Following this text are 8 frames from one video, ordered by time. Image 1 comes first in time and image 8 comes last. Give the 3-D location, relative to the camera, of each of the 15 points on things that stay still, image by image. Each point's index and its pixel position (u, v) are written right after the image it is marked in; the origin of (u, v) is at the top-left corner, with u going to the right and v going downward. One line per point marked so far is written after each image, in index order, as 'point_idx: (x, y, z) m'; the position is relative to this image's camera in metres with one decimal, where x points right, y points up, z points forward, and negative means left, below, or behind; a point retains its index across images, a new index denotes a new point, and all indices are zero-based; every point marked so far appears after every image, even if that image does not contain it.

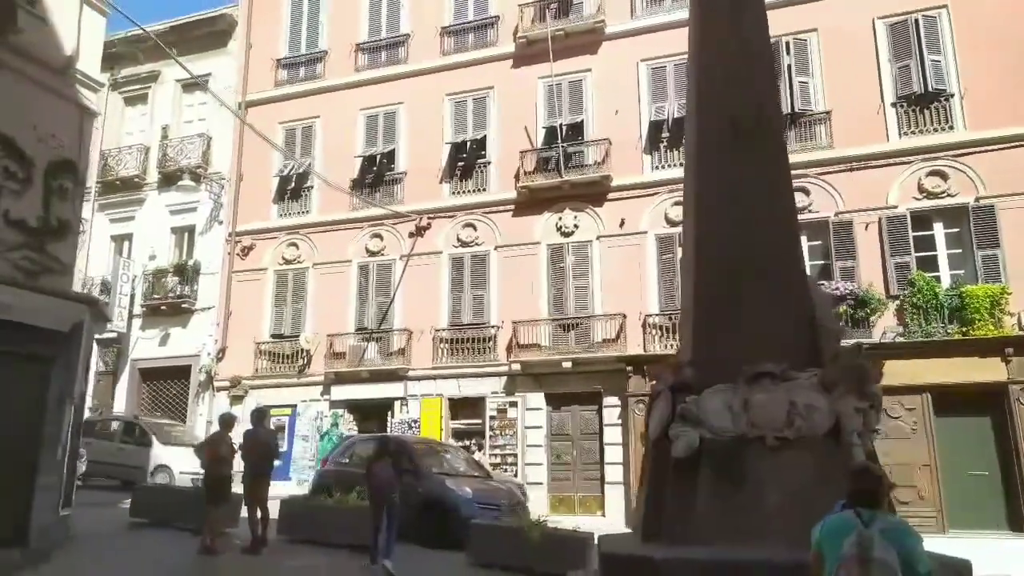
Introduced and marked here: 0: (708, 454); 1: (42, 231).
0: (+1.5, -1.2, +5.8) m
1: (-5.8, +0.7, +9.6) m
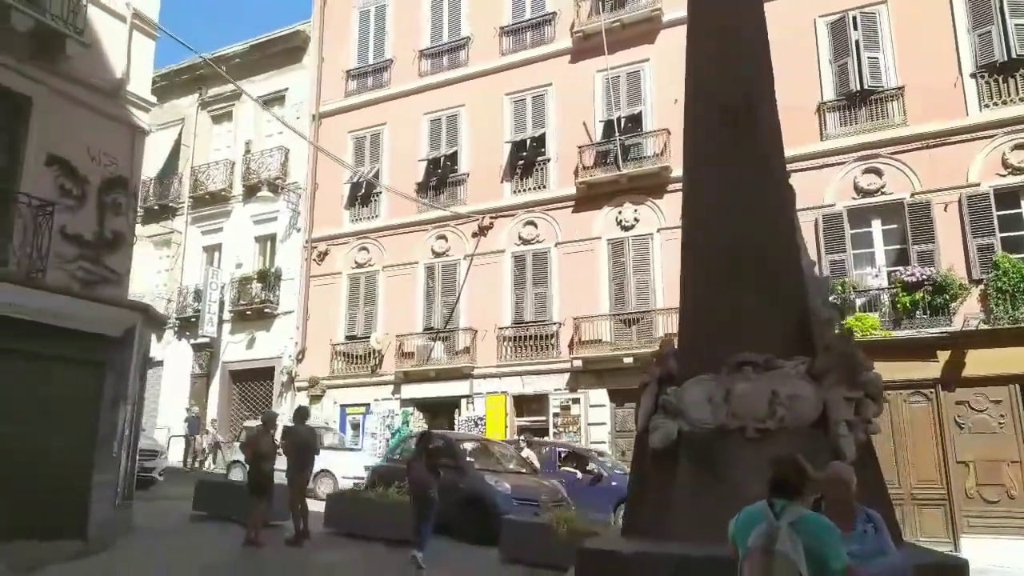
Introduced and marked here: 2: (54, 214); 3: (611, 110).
0: (+1.3, -1.2, +5.6) m
1: (-5.5, +0.6, +10.4) m
2: (-5.8, +0.9, +9.8) m
3: (+2.5, +4.6, +19.9) m
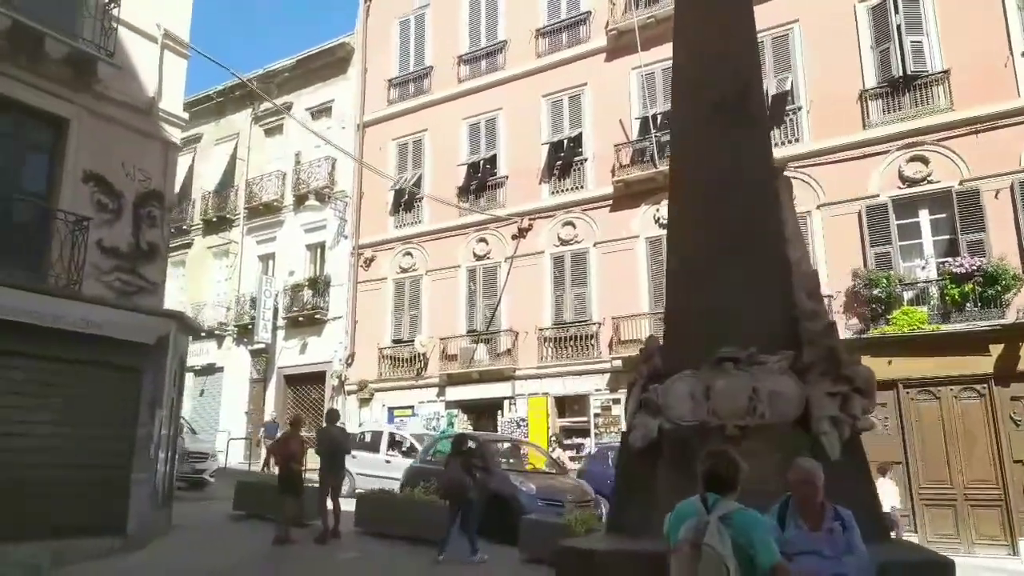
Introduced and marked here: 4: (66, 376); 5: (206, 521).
0: (+1.1, -1.1, +5.6) m
1: (-5.3, +0.5, +10.9) m
2: (-5.7, +0.8, +10.4) m
3: (+3.4, +4.6, +19.7) m
4: (-5.7, -1.0, +9.4) m
5: (-4.6, -3.5, +11.6) m
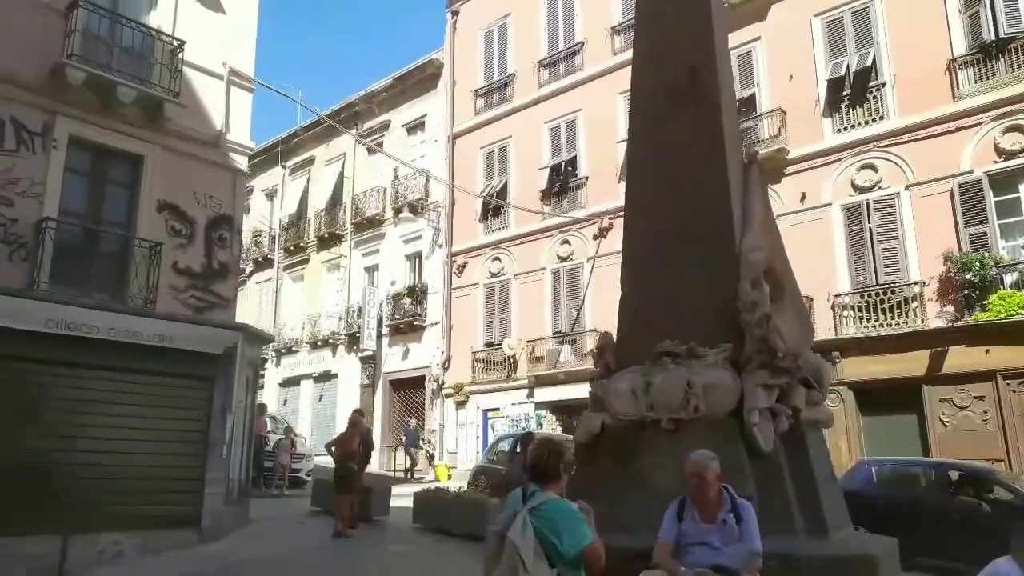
0: (+0.7, -1.1, +5.7) m
1: (-4.7, +0.2, +12.0) m
2: (-5.2, +0.5, +11.6) m
3: (+5.3, +4.8, +19.2) m
4: (-5.3, -1.3, +10.7) m
5: (-3.7, -3.7, +12.6) m
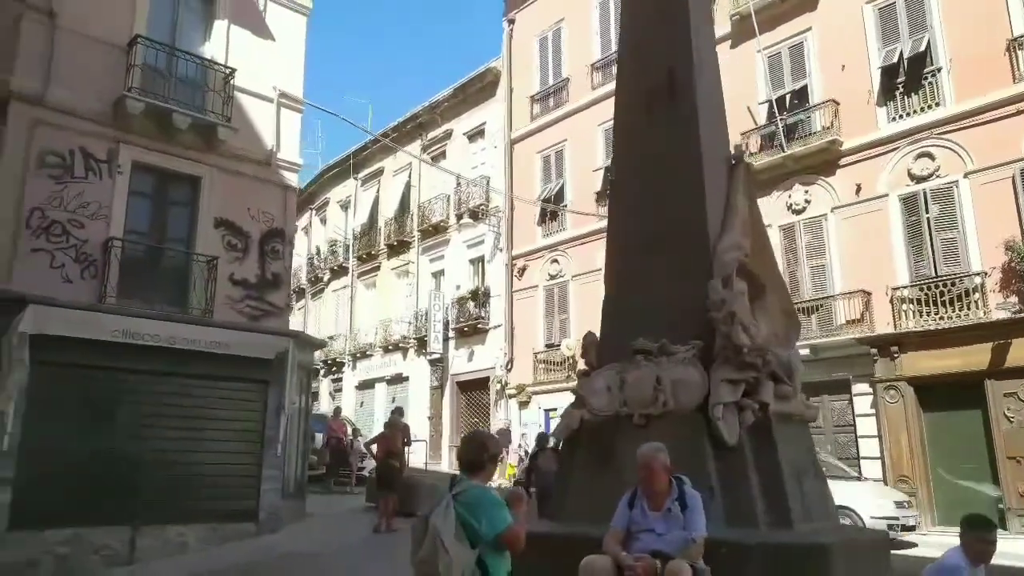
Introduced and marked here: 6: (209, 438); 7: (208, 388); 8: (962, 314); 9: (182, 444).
0: (+0.6, -1.1, +5.9) m
1: (-4.2, +0.1, +12.9) m
2: (-4.7, +0.4, +12.5) m
3: (+6.4, +4.9, +18.9) m
4: (-4.8, -1.5, +11.6) m
5: (-3.0, -3.8, +13.3) m
6: (-4.5, -2.3, +11.6) m
7: (-4.6, -1.5, +11.8) m
8: (+8.5, -0.5, +14.7) m
9: (-4.9, -2.3, +11.4) m
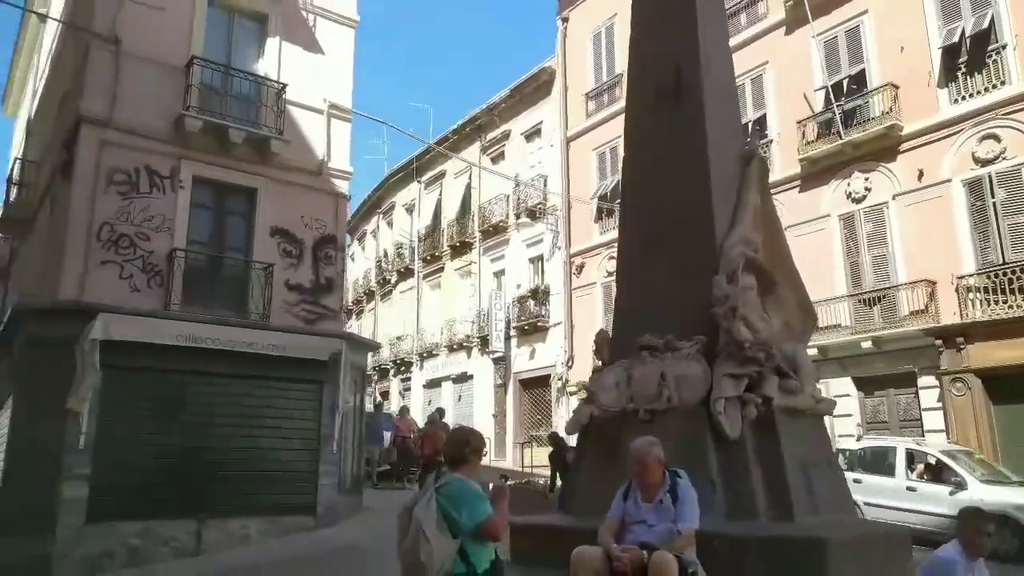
0: (+0.7, -1.1, +6.1) m
1: (-3.4, 0.0, +13.4) m
2: (-4.0, +0.3, +13.1) m
3: (+7.6, +5.1, +18.4) m
4: (-4.2, -1.6, +12.2) m
5: (-2.1, -3.9, +13.8) m
6: (-3.8, -2.3, +12.3) m
7: (-3.9, -1.6, +12.4) m
8: (+9.4, -0.3, +14.0) m
9: (-4.2, -2.4, +12.0) m
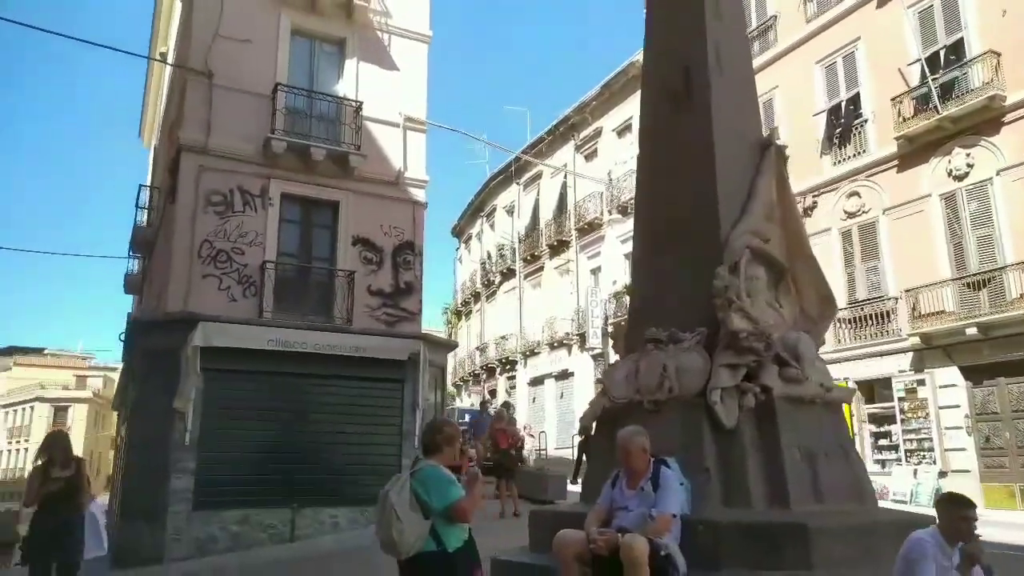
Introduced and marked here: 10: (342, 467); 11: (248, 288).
0: (+0.8, -1.1, +6.3) m
1: (-2.1, -0.1, +14.2) m
2: (-2.7, +0.2, +13.9) m
3: (+9.3, +5.4, +17.3) m
4: (-3.0, -1.7, +13.1) m
5: (-0.6, -3.9, +14.3) m
6: (-2.7, -2.4, +13.1) m
7: (-2.7, -1.7, +13.2) m
8: (+10.6, +0.1, +12.8) m
9: (-3.0, -2.5, +12.9) m
10: (-2.8, -3.0, +12.9) m
11: (-4.4, 0.0, +13.0) m
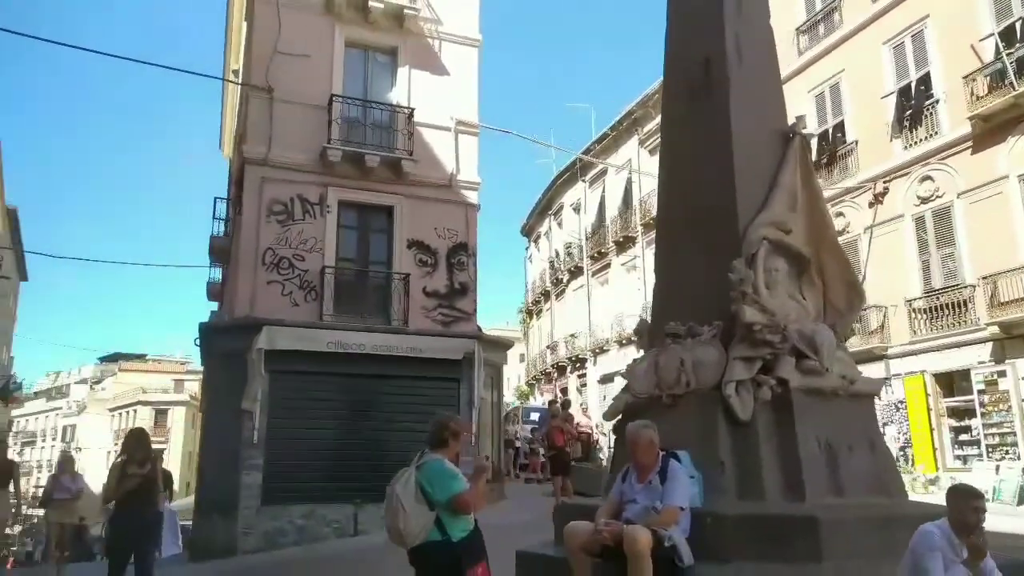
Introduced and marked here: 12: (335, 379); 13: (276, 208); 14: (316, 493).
0: (+1.0, -1.0, +6.3) m
1: (-1.1, -0.1, +14.5) m
2: (-1.8, +0.1, +14.3) m
3: (+10.4, +5.7, +16.5) m
4: (-2.1, -1.7, +13.5) m
5: (+0.5, -3.9, +14.5) m
6: (-1.7, -2.5, +13.5) m
7: (-1.8, -1.7, +13.6) m
8: (+11.4, +0.5, +11.8) m
9: (-2.1, -2.5, +13.4) m
10: (-1.8, -3.0, +13.3) m
11: (-3.5, -0.1, +13.5) m
12: (-3.0, -1.5, +13.1) m
13: (-4.2, +1.4, +13.6) m
14: (-3.2, -3.3, +12.7) m
